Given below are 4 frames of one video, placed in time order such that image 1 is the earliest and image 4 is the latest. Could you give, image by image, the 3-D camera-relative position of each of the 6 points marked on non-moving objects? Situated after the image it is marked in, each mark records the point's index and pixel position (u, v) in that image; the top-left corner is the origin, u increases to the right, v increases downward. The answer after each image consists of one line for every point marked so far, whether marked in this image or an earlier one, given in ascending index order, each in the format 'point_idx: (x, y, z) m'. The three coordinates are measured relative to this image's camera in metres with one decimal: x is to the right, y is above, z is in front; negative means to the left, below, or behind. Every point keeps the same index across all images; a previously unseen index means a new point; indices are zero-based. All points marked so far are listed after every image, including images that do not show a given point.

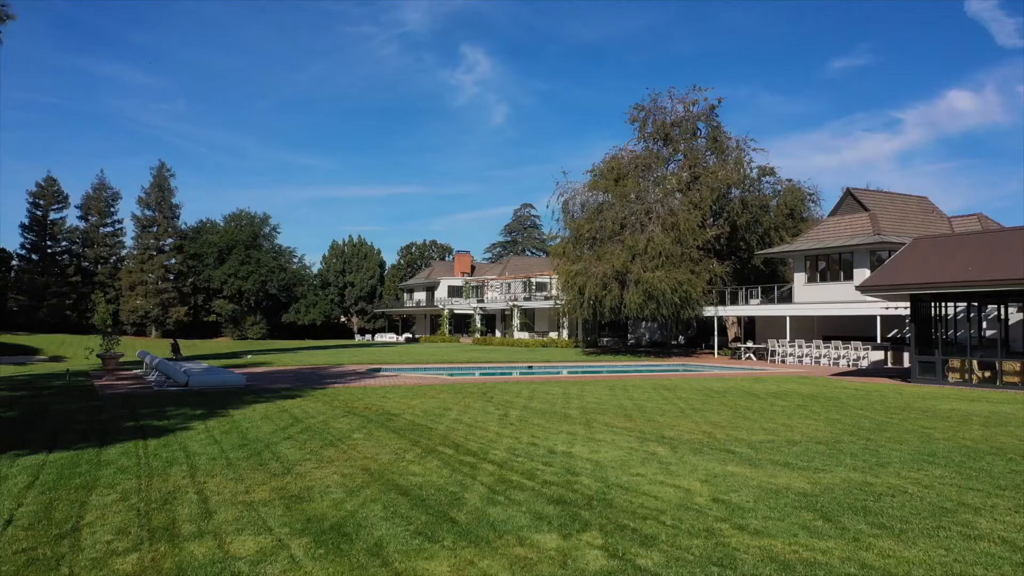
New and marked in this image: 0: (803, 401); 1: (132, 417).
0: (+6.2, -2.4, +15.0) m
1: (-6.7, -2.3, +12.4) m
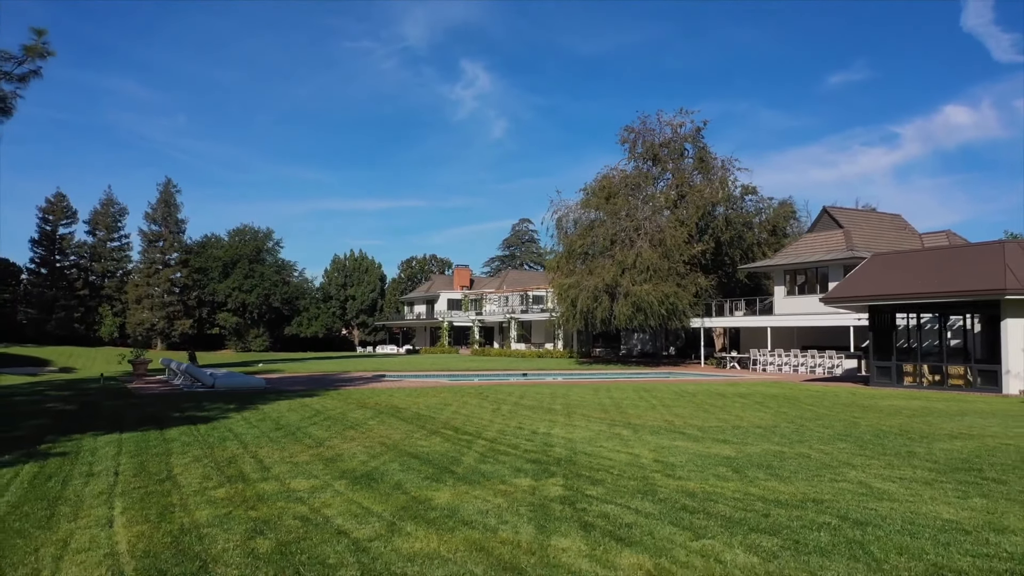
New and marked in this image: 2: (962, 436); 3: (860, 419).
0: (+6.0, -2.7, +16.9) m
1: (-6.9, -2.5, +14.4) m
2: (+7.0, -2.3, +10.9) m
3: (+6.5, -2.4, +13.0) m
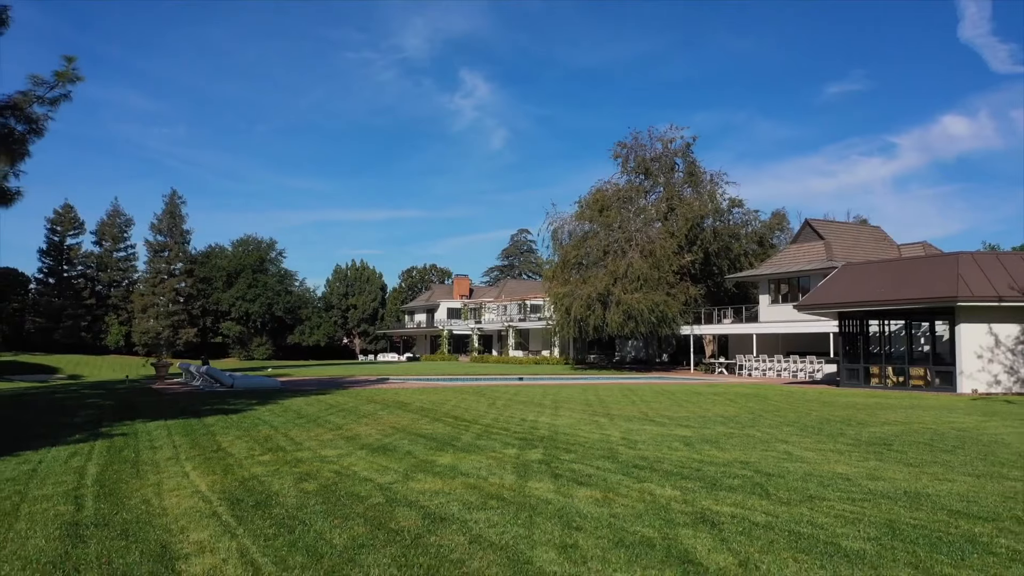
0: (+5.9, -2.9, +18.6) m
1: (-7.0, -2.7, +16.0) m
2: (+6.9, -2.4, +12.6) m
3: (+6.4, -2.6, +14.7) m
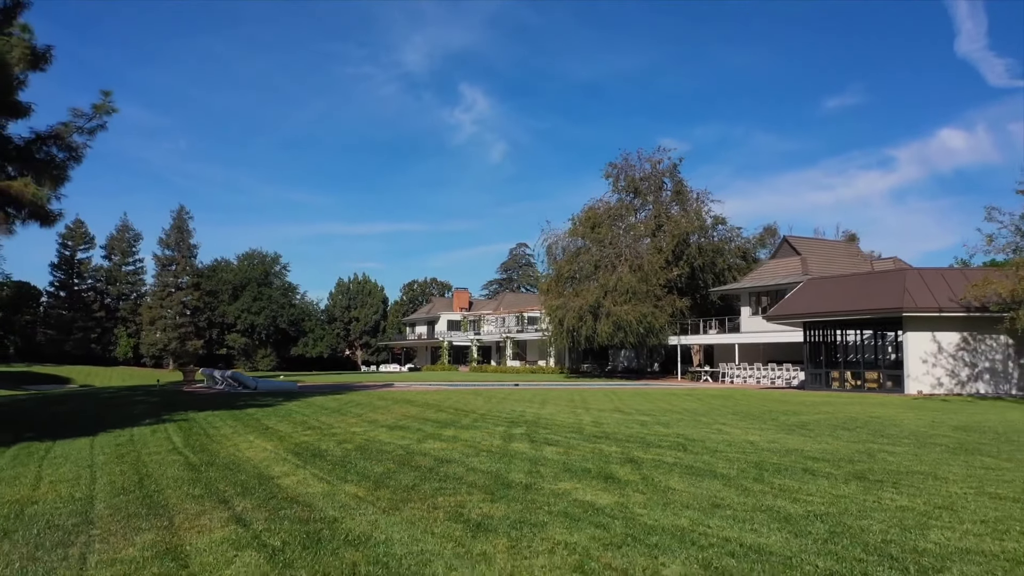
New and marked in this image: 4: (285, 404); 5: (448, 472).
0: (+5.7, -3.2, +21.0) m
1: (-7.2, -3.0, +18.4) m
2: (+6.7, -2.6, +14.9) m
3: (+6.2, -2.9, +17.1) m
4: (-5.3, -2.7, +16.5) m
5: (-0.7, -1.9, +7.2) m
